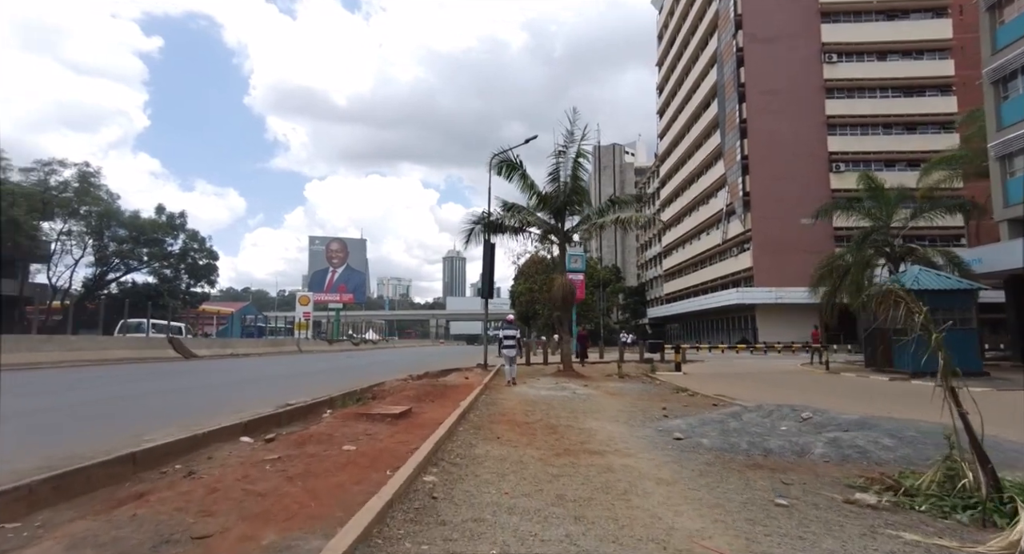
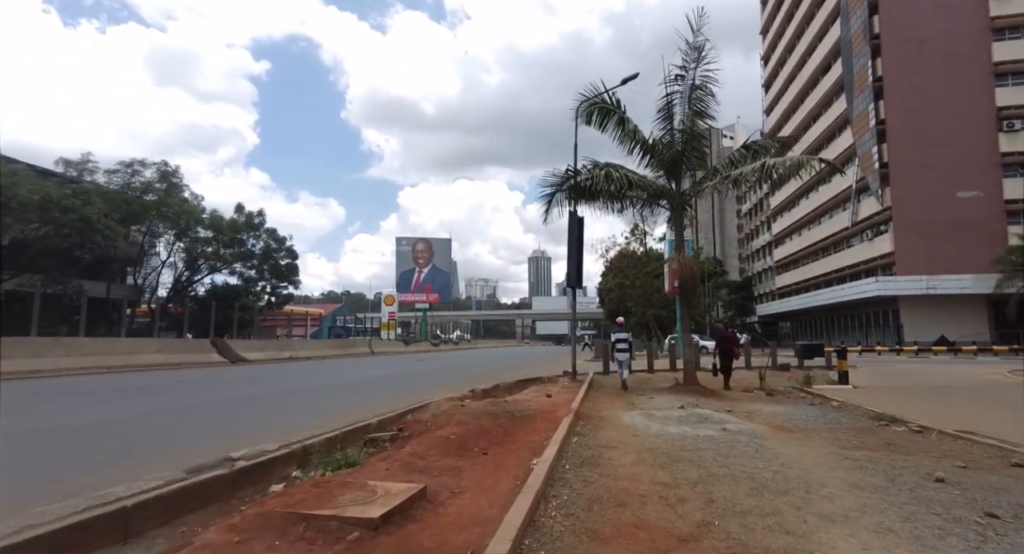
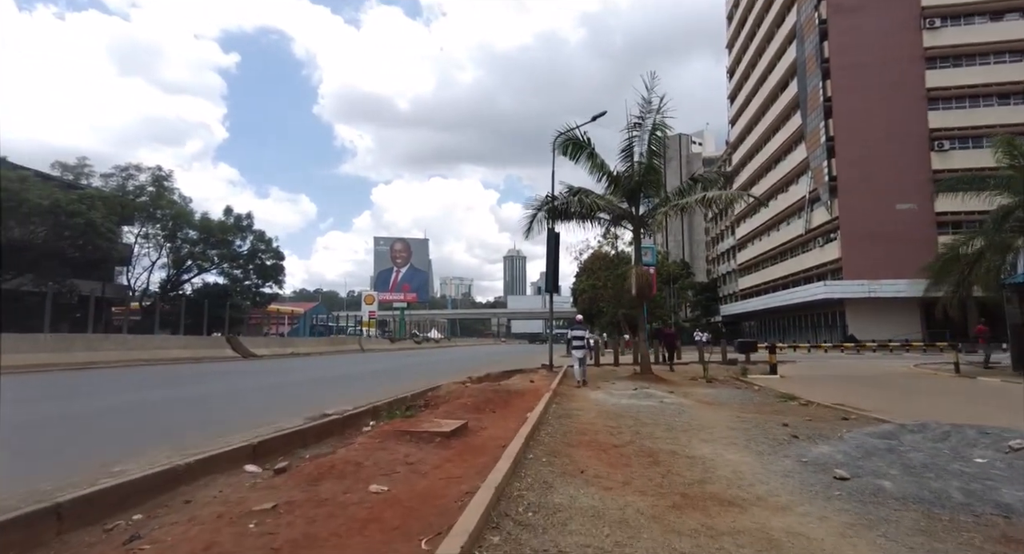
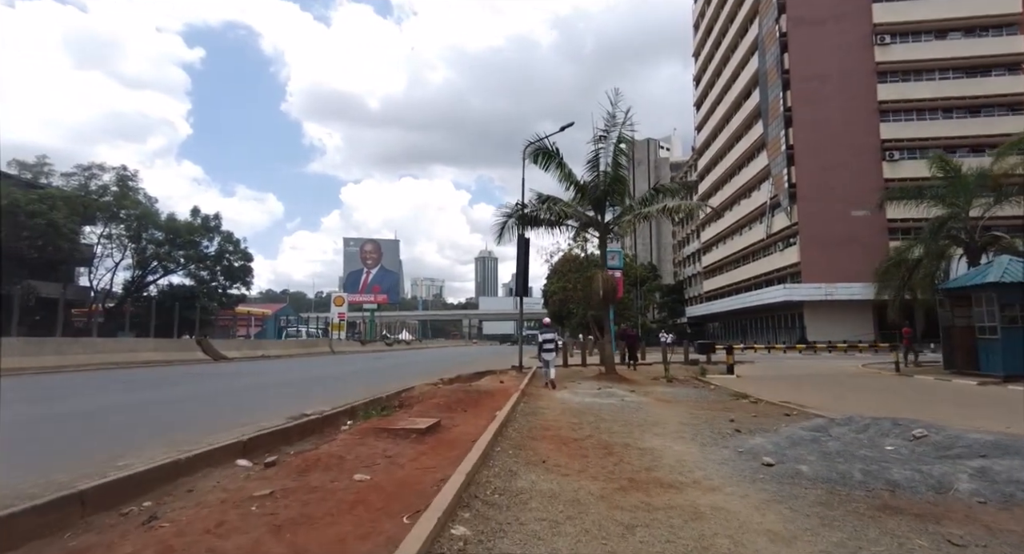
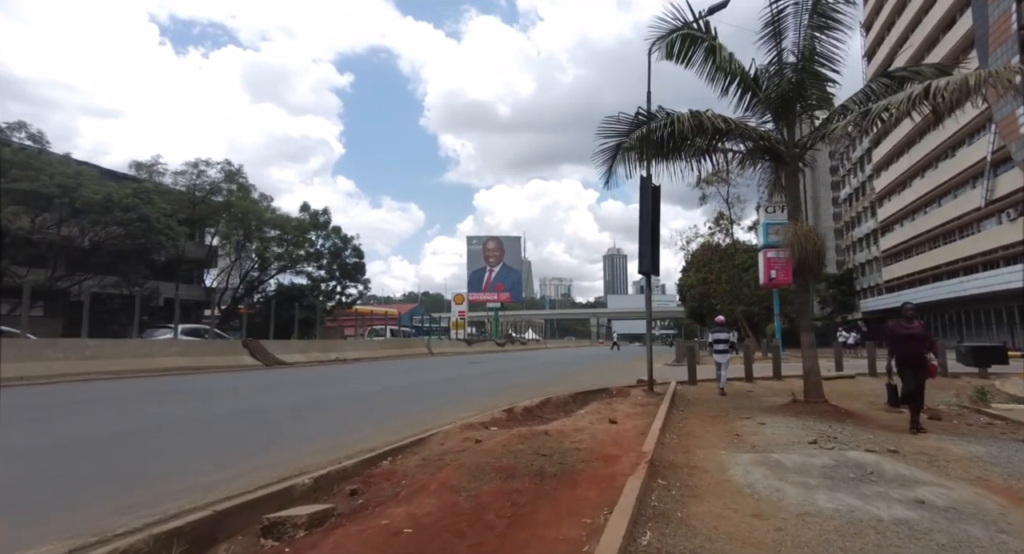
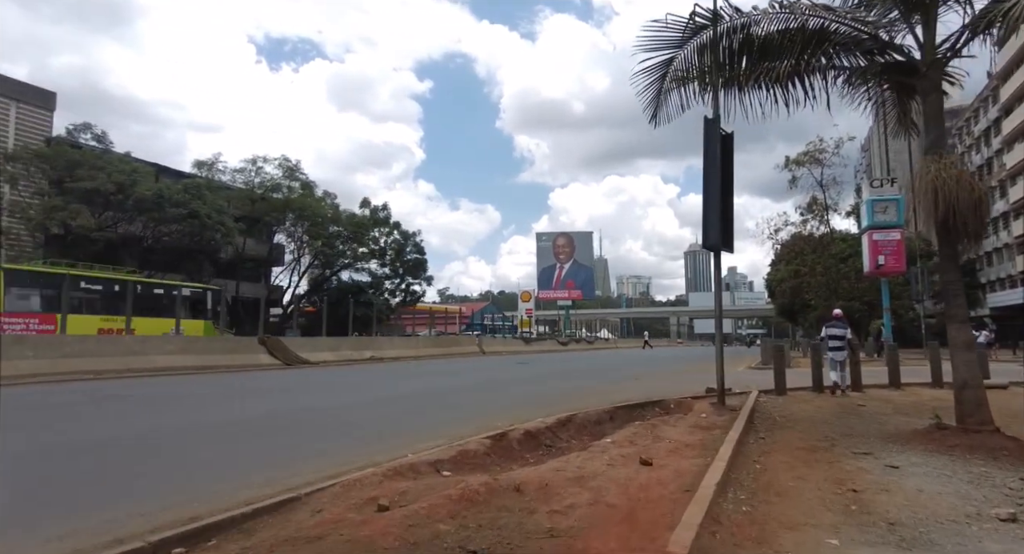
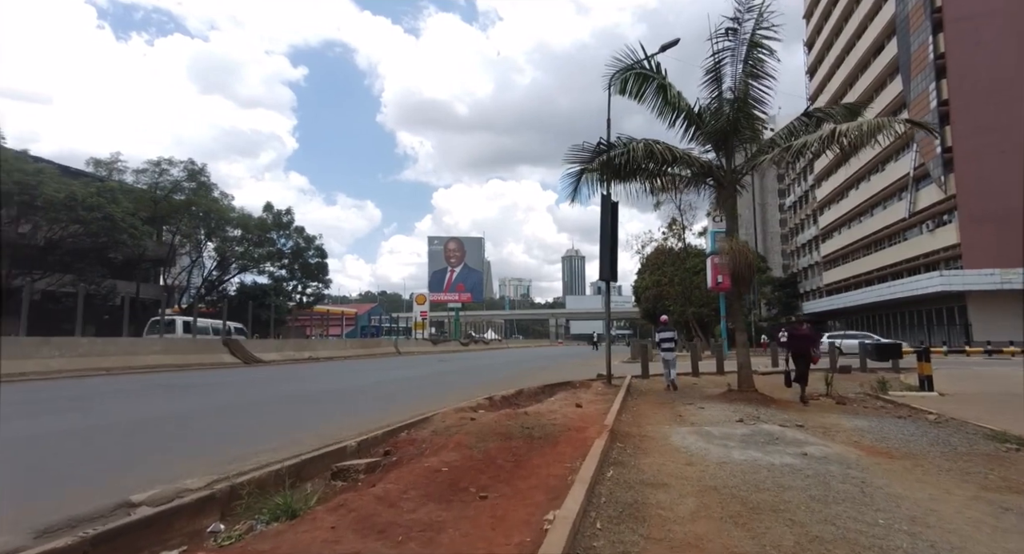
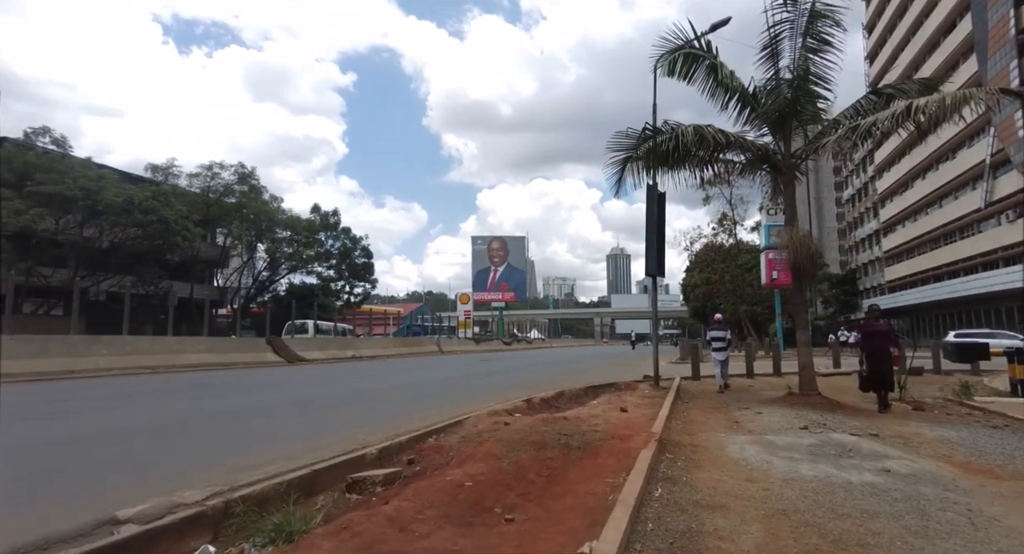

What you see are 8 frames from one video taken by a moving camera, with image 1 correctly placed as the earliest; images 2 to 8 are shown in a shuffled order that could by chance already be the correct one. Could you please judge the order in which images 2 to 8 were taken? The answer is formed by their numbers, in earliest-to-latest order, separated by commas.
4, 3, 2, 7, 8, 5, 6
